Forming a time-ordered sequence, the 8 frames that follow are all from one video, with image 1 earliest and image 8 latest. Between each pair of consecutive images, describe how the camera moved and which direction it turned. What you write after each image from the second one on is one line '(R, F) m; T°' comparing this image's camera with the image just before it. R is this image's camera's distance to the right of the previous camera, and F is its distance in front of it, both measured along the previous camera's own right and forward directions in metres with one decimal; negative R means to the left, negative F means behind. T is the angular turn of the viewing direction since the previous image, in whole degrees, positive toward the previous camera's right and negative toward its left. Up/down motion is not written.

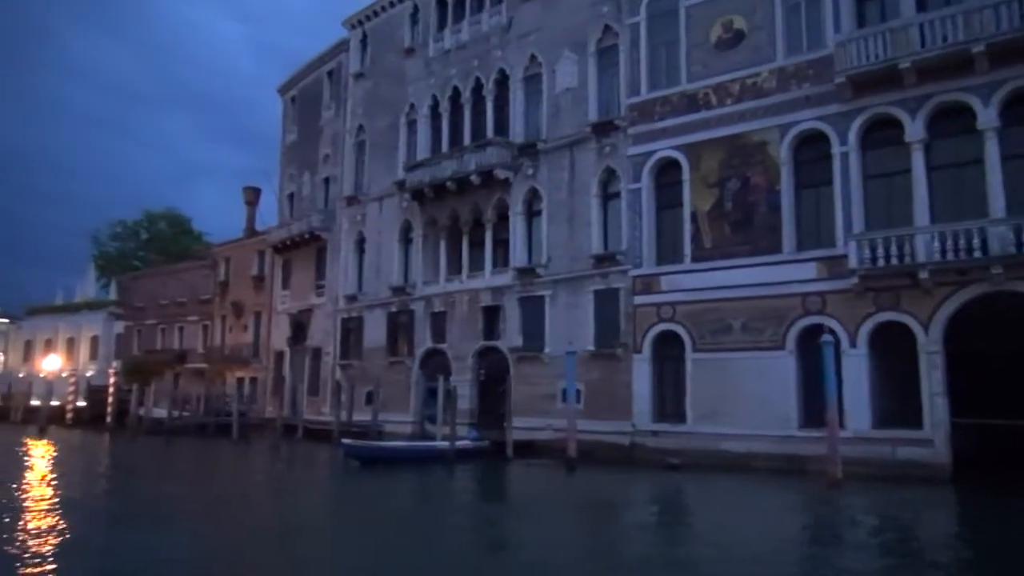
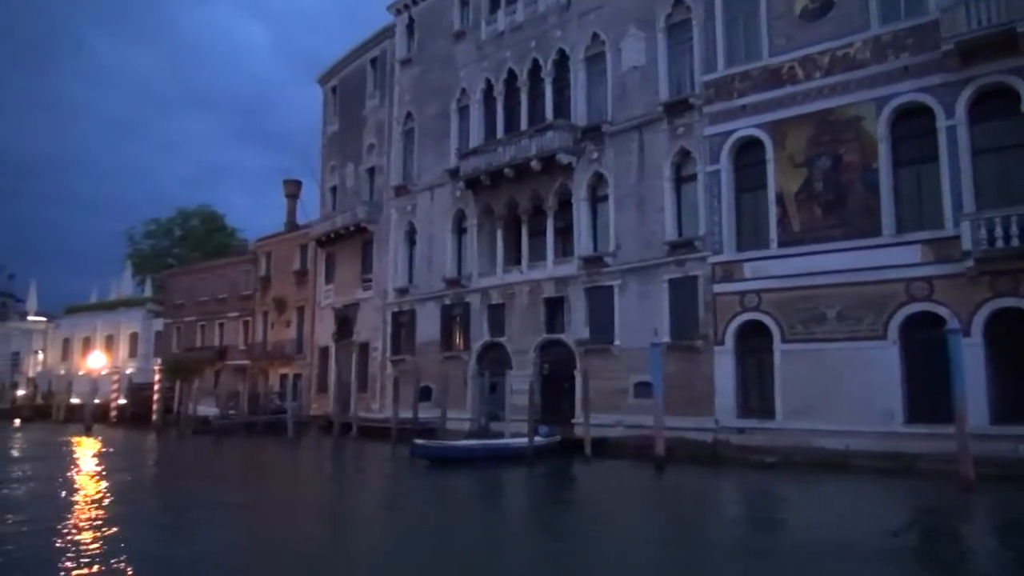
(-1.3, +1.2) m; -2°
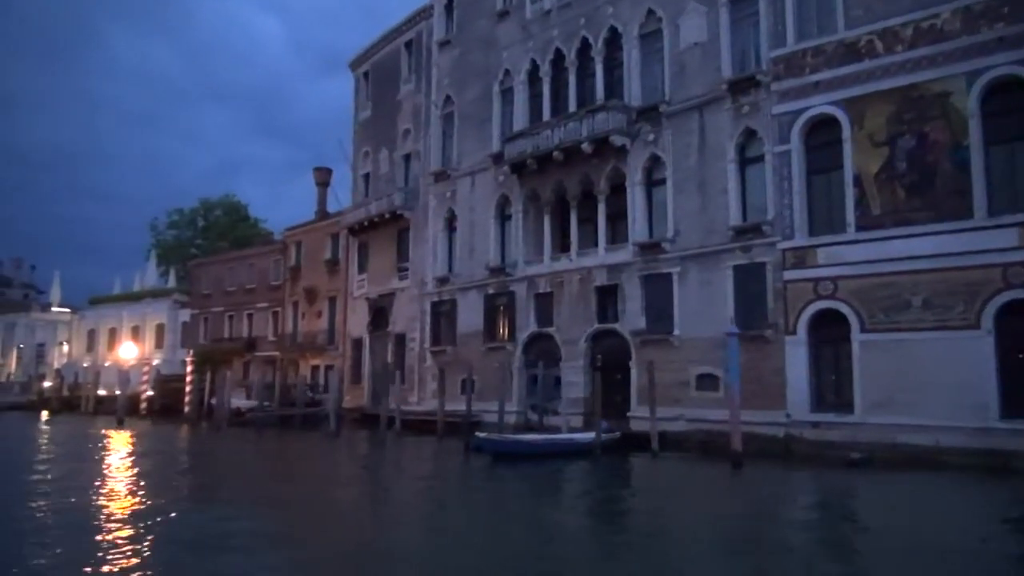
(-1.1, +1.0) m; -1°
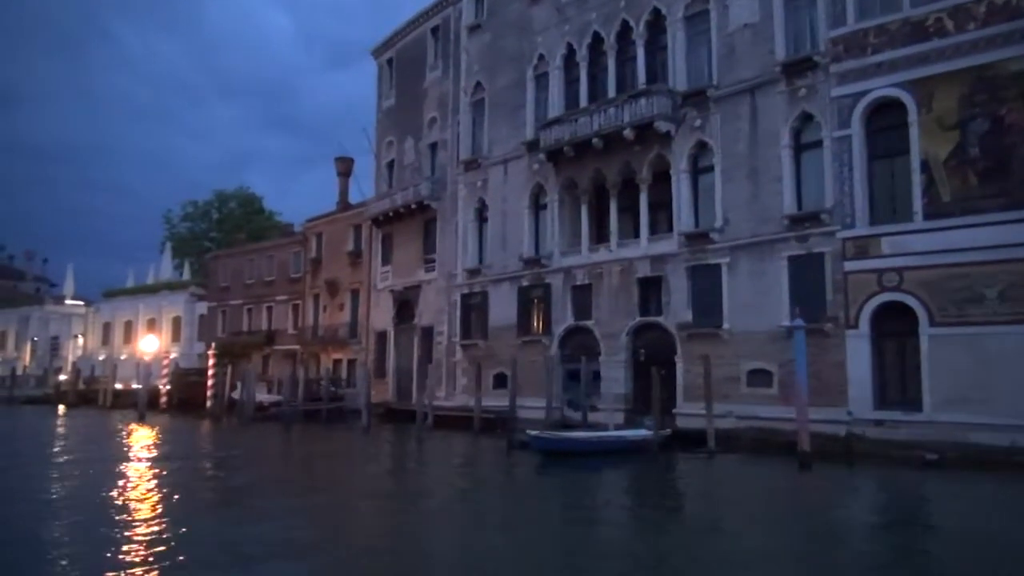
(-0.9, +0.9) m; 0°
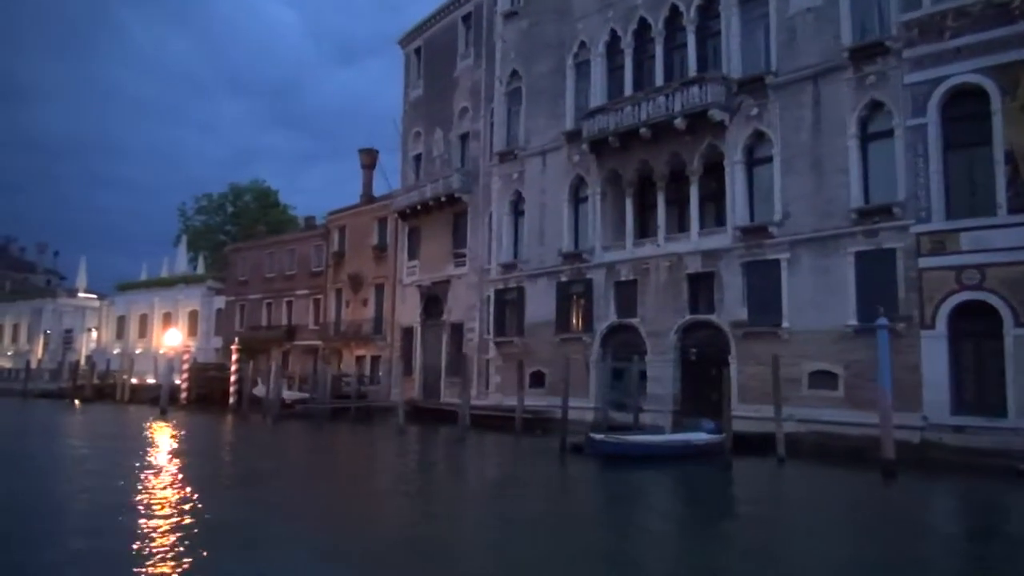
(-1.1, +1.0) m; 0°
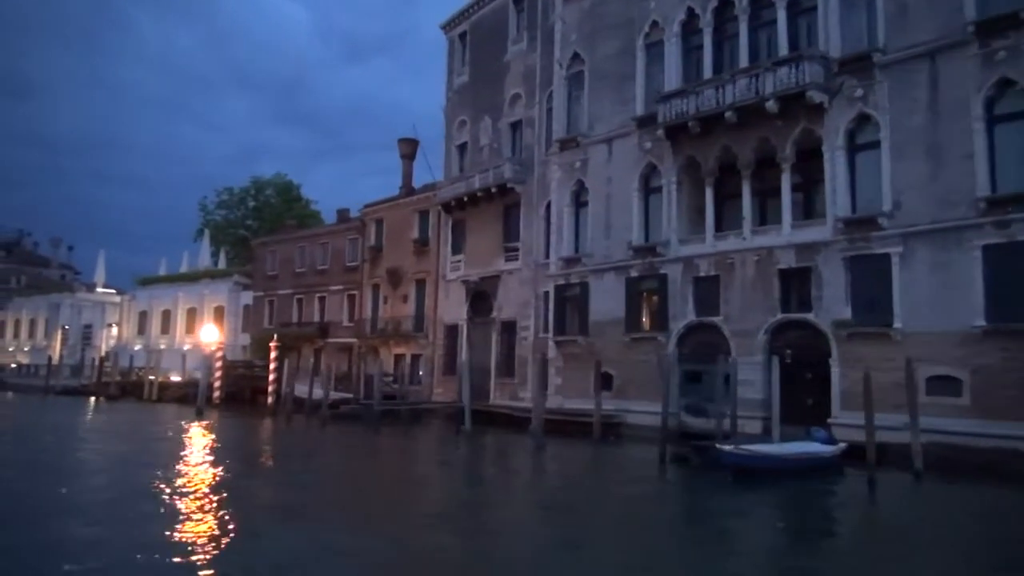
(-1.8, +1.7) m; 0°
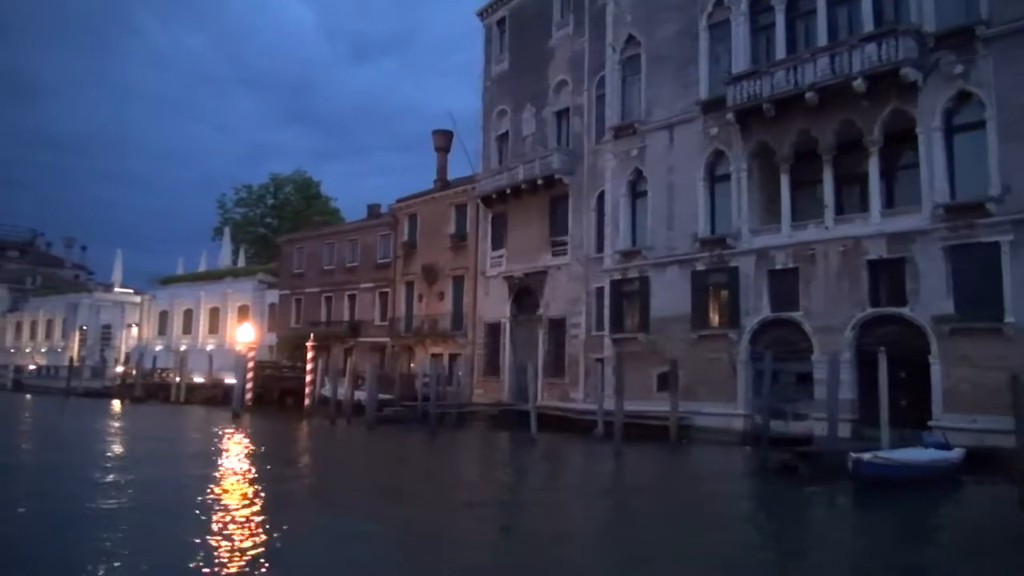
(-1.5, +1.4) m; 0°
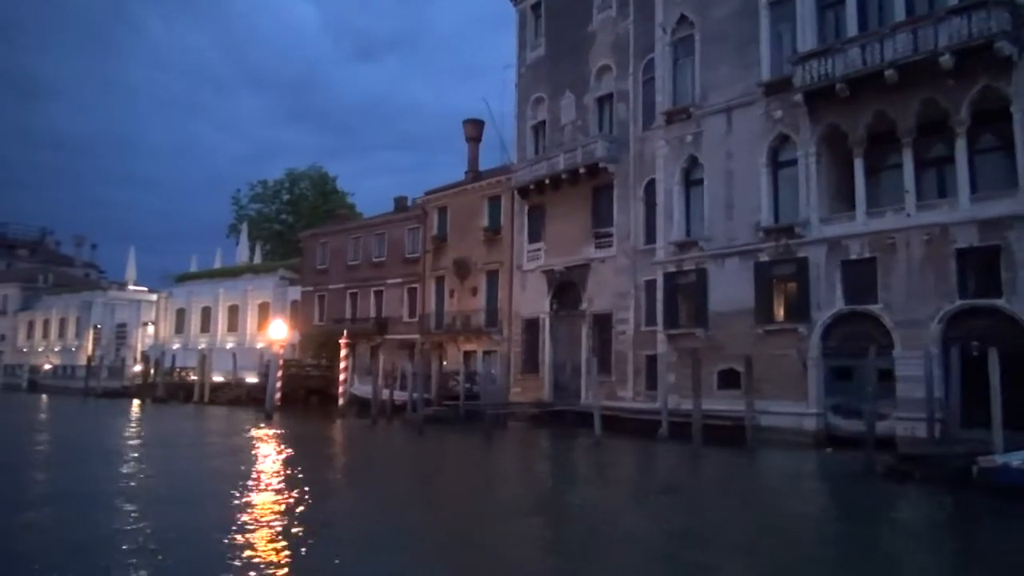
(-1.3, +1.3) m; 0°
